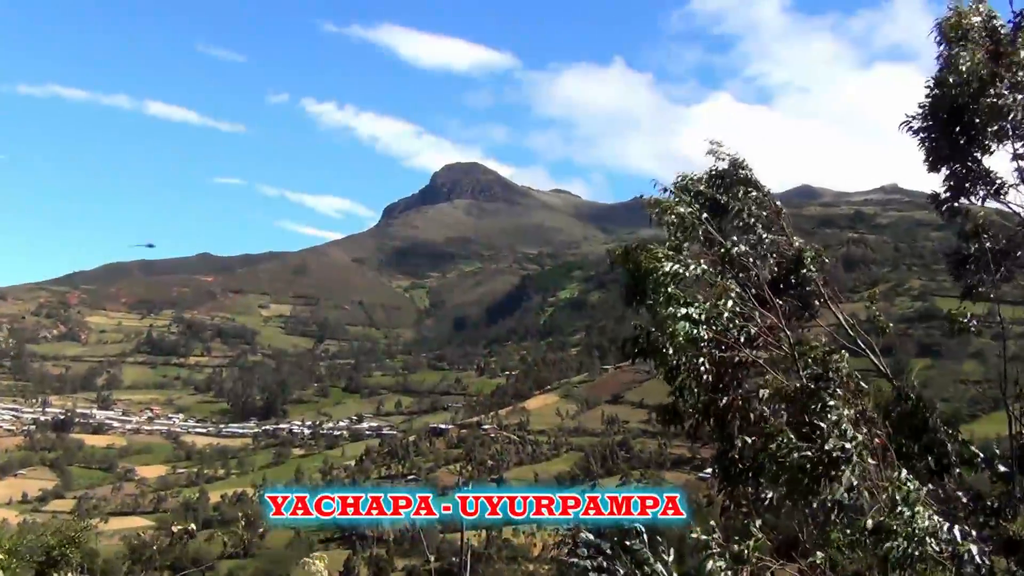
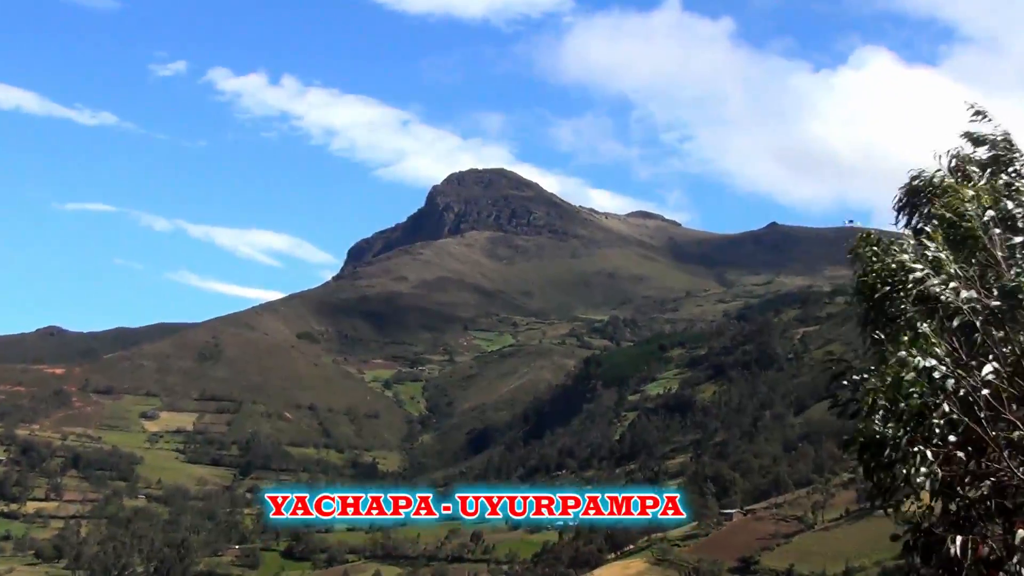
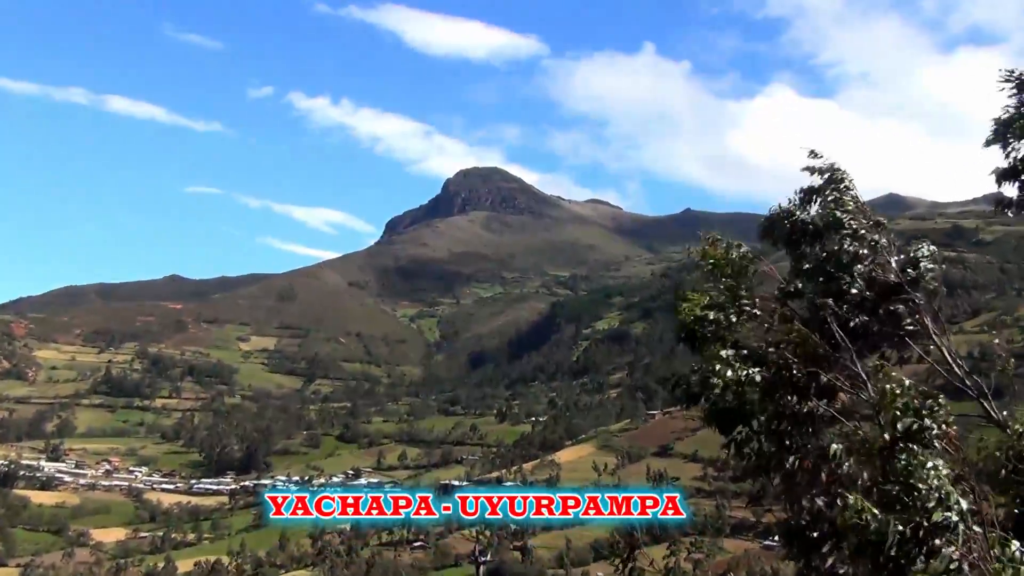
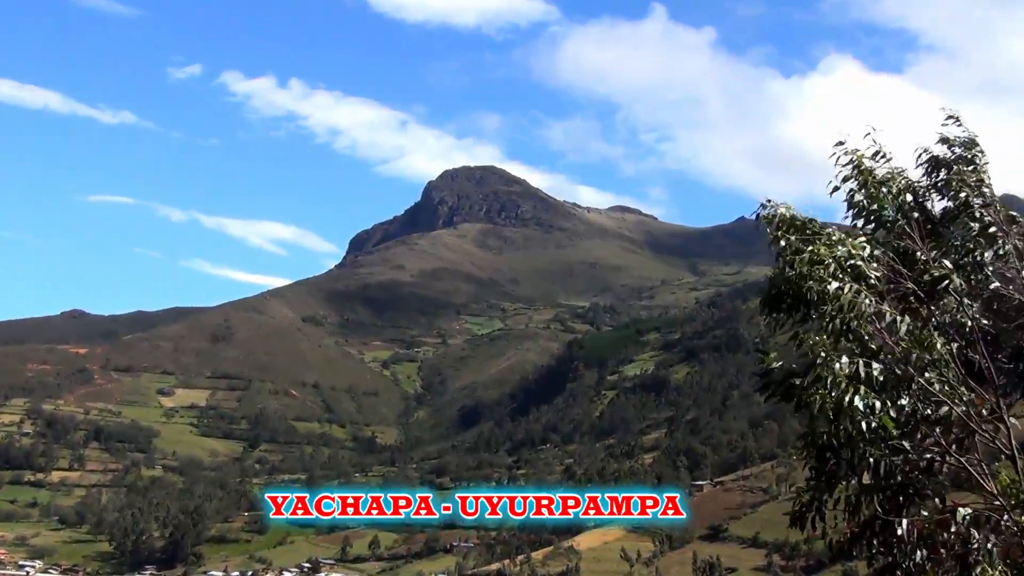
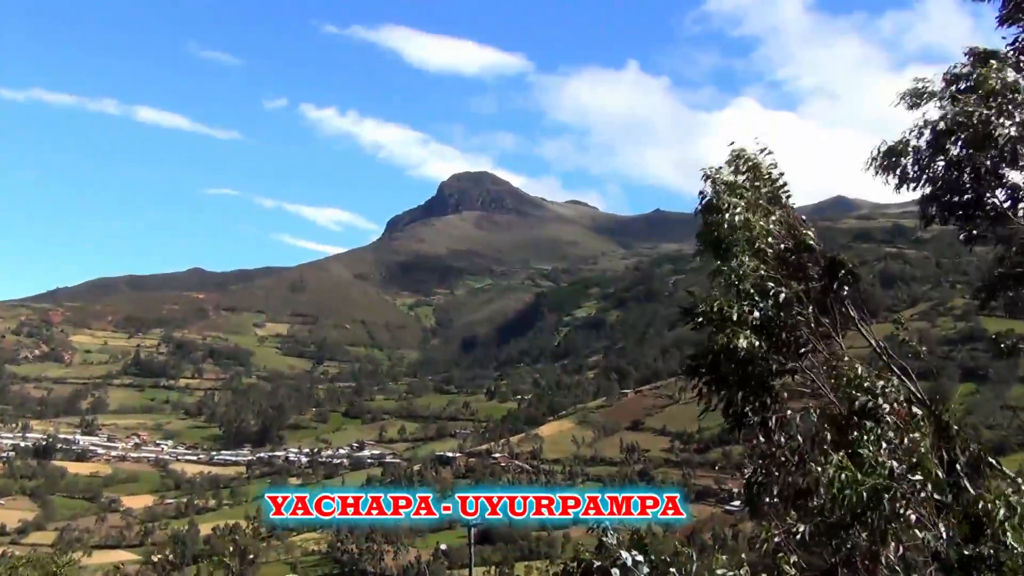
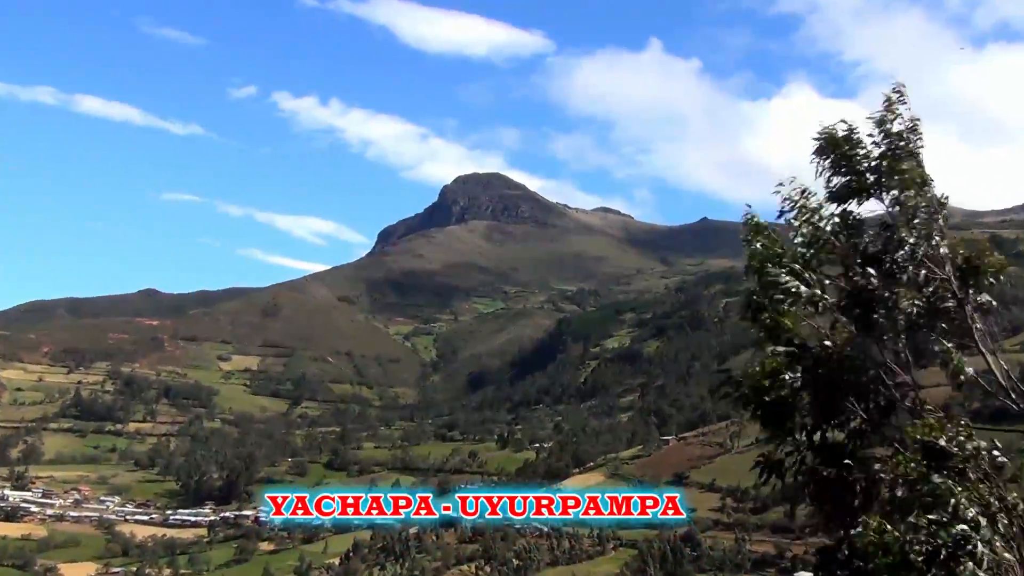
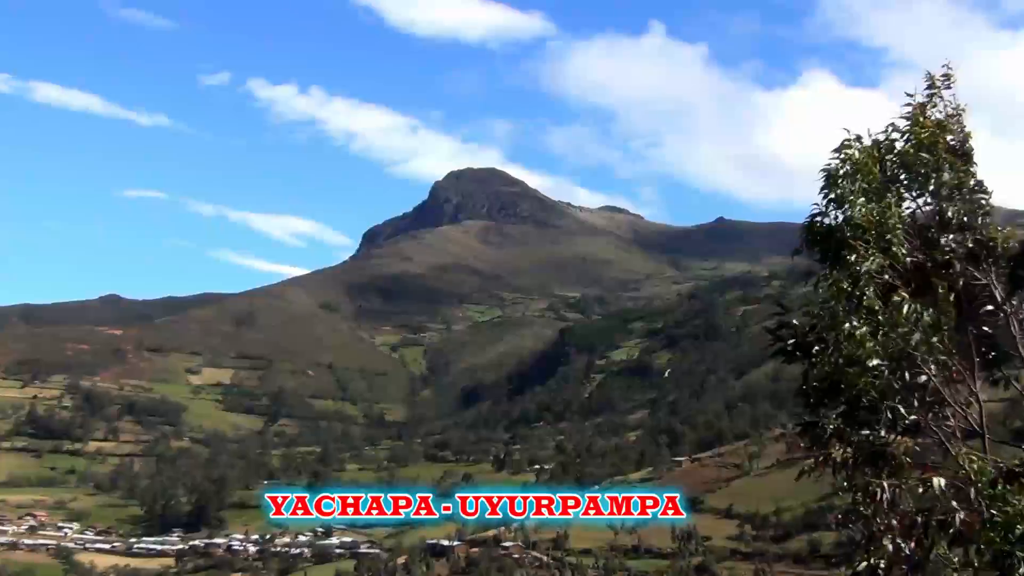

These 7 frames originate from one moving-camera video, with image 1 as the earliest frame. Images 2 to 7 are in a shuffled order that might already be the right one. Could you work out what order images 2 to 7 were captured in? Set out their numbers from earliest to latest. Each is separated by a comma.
5, 3, 6, 7, 4, 2
